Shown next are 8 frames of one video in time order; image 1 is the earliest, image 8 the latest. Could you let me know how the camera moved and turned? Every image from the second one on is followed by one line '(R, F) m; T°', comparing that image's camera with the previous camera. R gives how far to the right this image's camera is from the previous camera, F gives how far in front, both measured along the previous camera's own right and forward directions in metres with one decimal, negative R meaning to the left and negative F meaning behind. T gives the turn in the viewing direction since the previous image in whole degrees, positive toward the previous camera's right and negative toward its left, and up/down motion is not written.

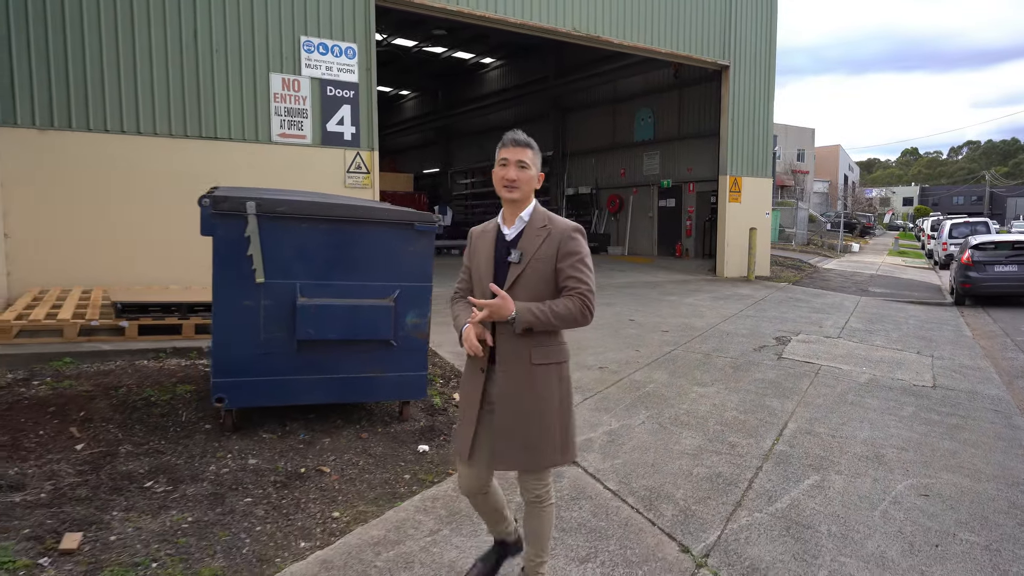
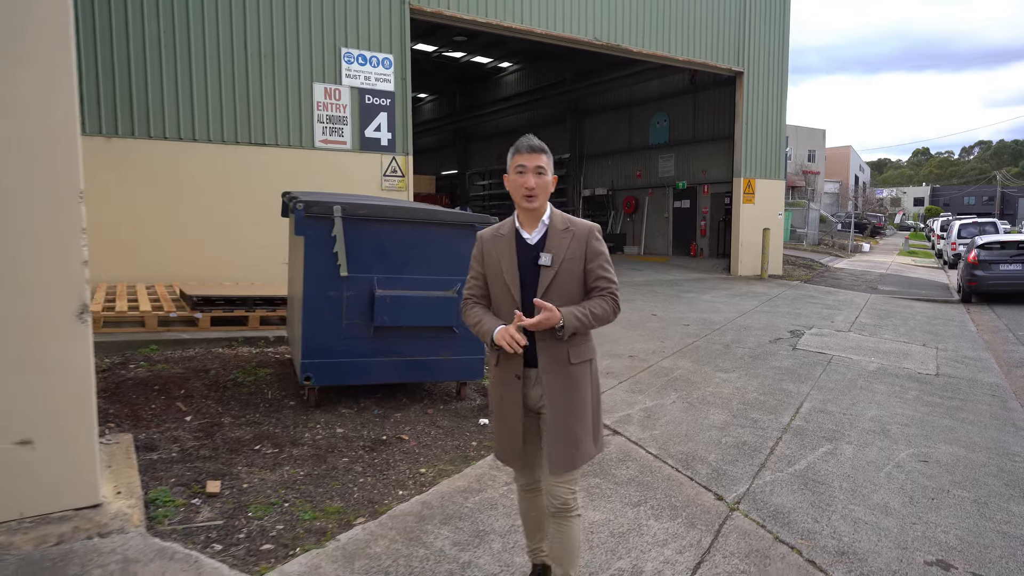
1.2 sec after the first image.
(-0.3, -0.6) m; -1°
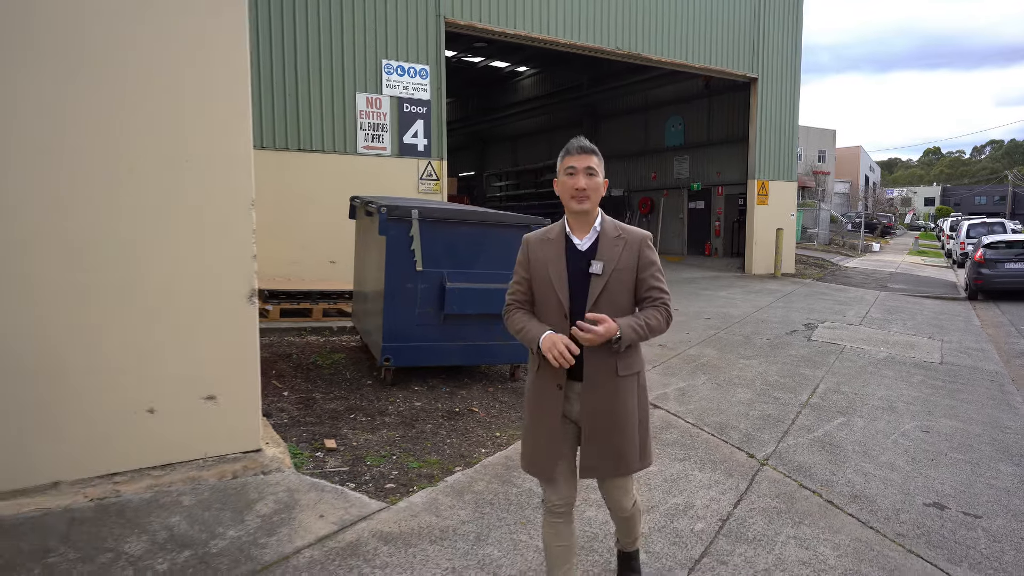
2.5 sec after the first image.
(-0.4, -0.7) m; -1°
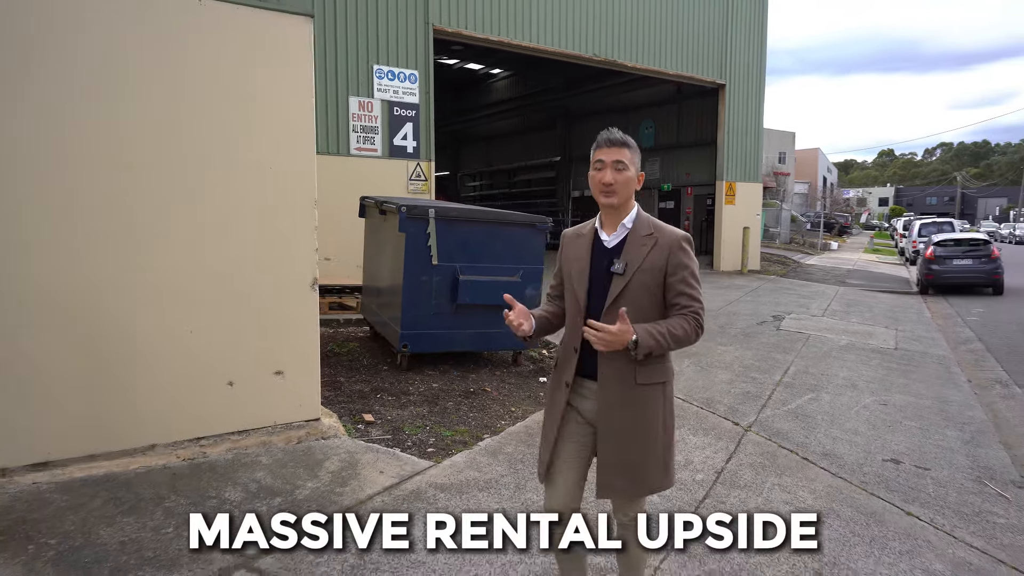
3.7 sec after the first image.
(-0.4, -0.5) m; +3°
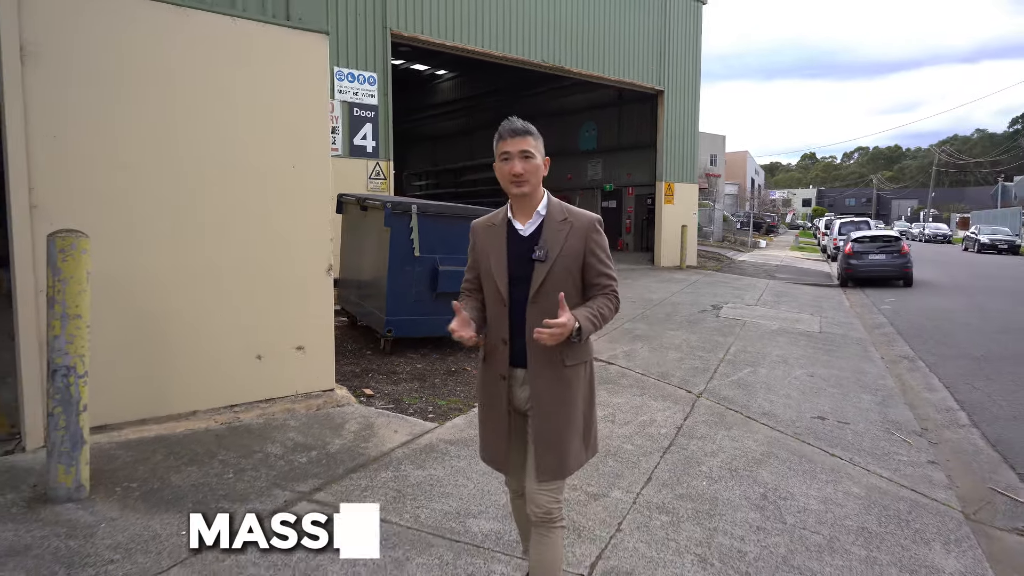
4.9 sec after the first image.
(-0.4, -0.6) m; +6°
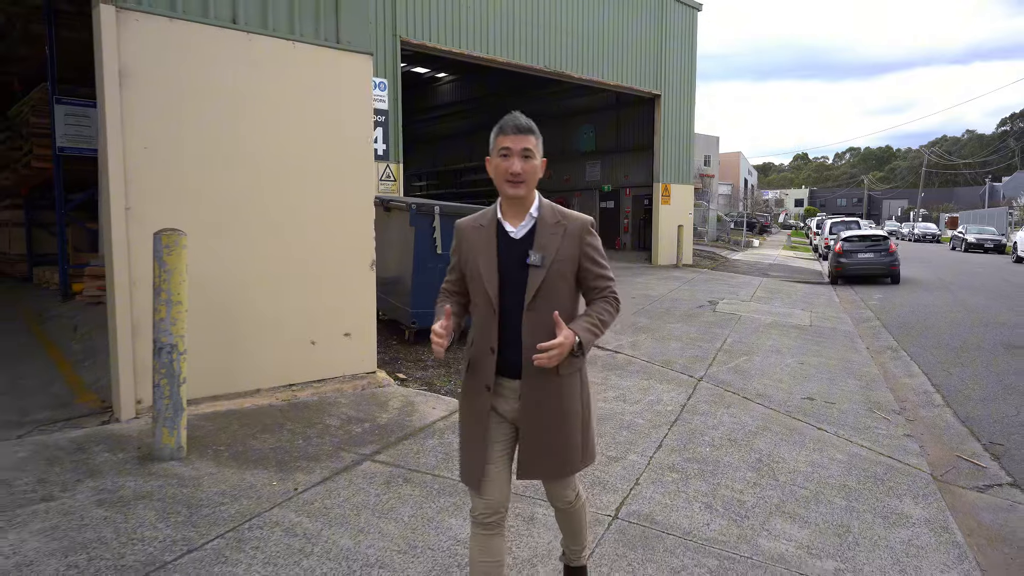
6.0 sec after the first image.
(-0.2, -0.5) m; +1°
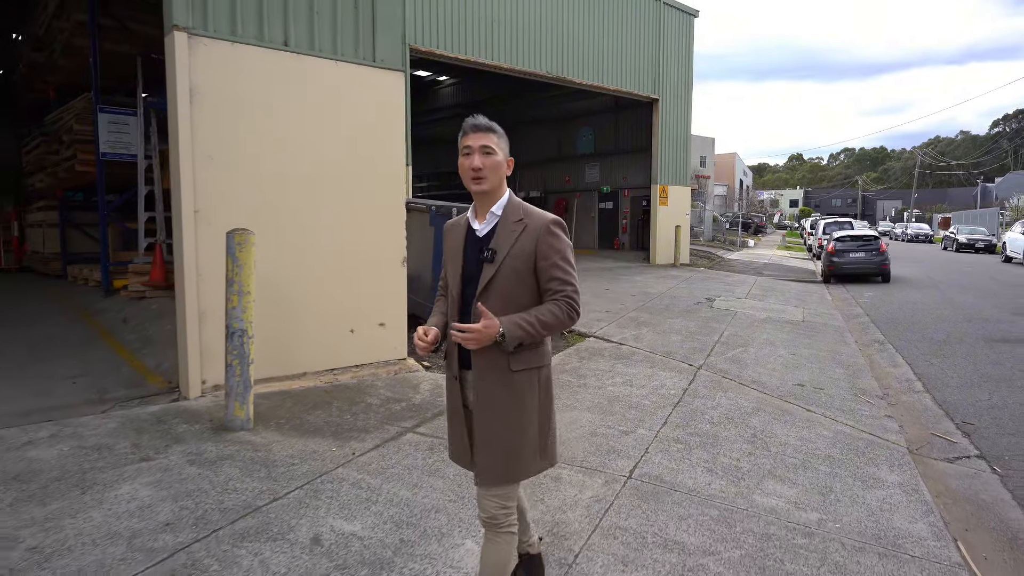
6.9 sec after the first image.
(-0.2, -0.5) m; 0°
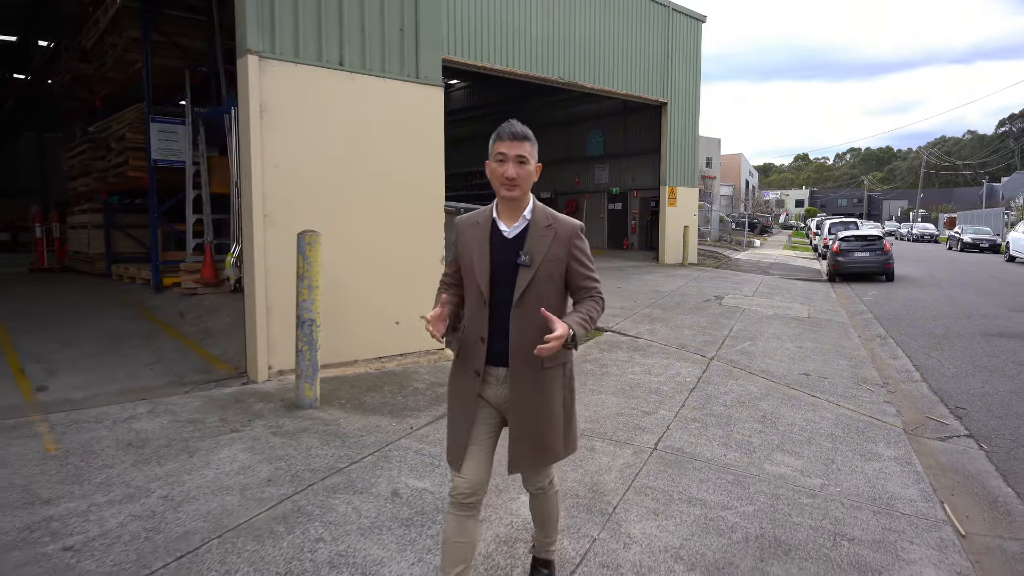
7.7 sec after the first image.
(-0.2, -0.5) m; 0°
